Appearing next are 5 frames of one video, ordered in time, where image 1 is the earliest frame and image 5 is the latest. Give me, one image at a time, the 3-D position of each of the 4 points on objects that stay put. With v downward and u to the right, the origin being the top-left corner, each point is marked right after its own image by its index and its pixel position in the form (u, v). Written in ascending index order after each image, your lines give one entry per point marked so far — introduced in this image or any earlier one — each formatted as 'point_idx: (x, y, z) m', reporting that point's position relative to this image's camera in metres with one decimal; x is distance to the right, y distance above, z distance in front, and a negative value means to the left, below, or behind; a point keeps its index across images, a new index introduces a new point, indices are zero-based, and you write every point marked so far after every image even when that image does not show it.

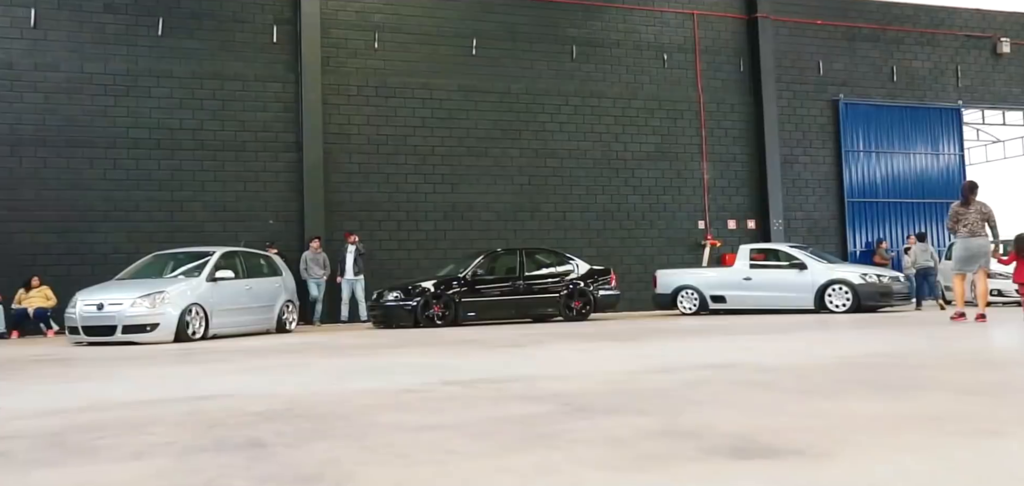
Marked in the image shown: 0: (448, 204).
0: (-1.3, +0.8, +16.5) m
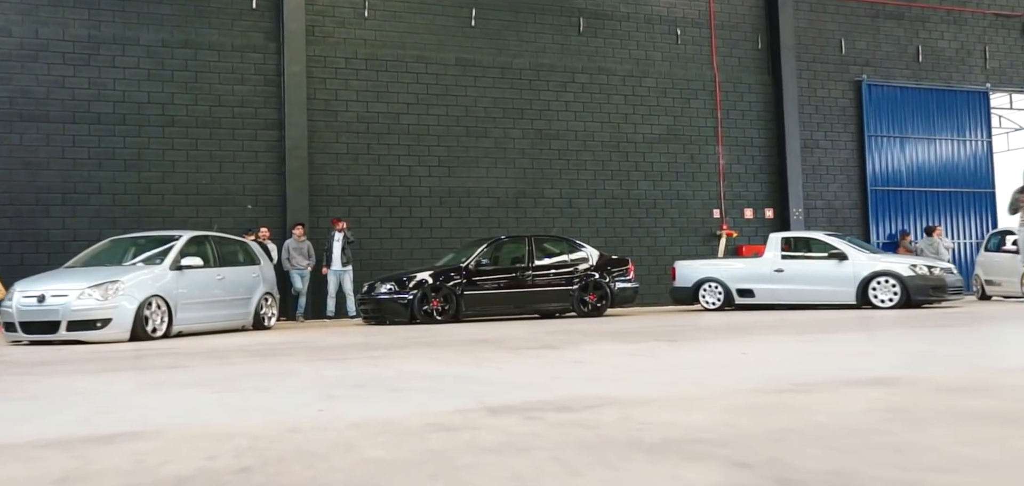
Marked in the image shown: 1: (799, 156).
0: (-1.2, +1.0, +15.1) m
1: (+6.3, +1.9, +18.2) m
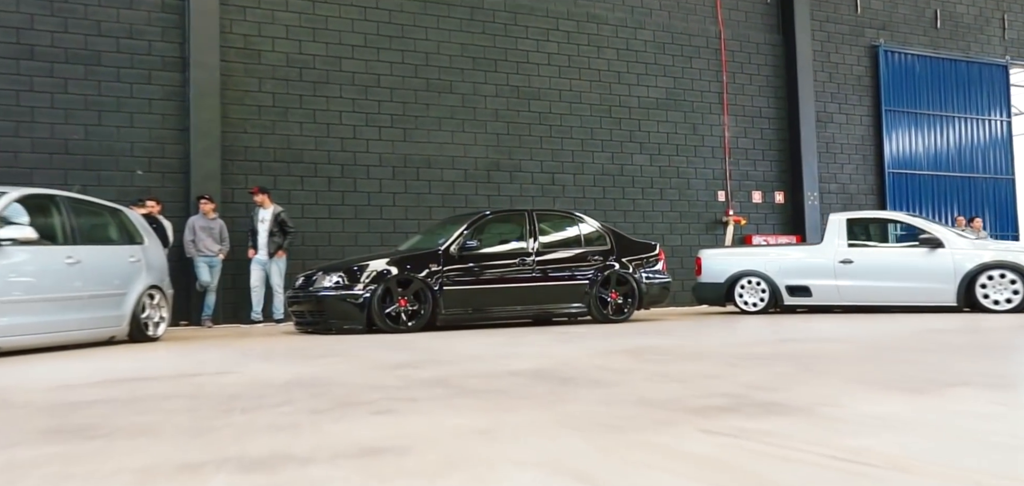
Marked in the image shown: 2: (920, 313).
0: (-1.6, +1.2, +11.9) m
1: (+5.6, +2.1, +15.6) m
2: (+4.6, -0.8, +9.4) m
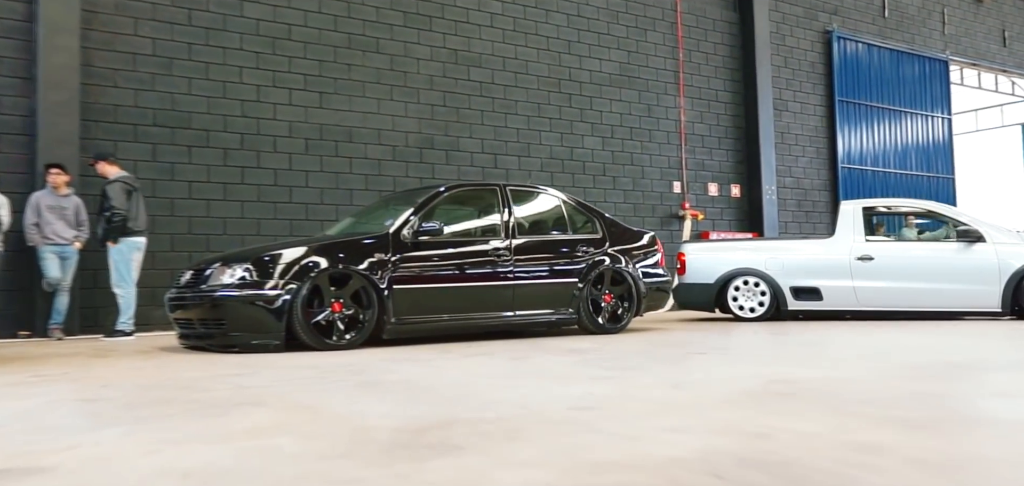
0: (-2.3, +1.4, +9.7) m
1: (+4.4, +2.1, +14.3) m
2: (+4.1, -0.8, +8.0) m
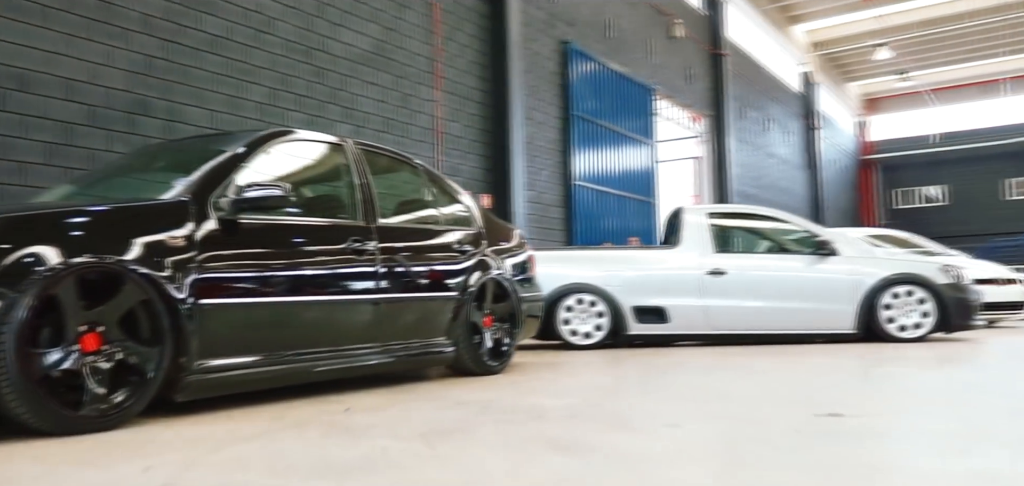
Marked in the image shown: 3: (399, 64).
0: (-4.2, +1.4, +6.3) m
1: (+0.2, +1.9, +13.2) m
2: (+2.4, -0.9, +7.2) m
3: (-1.5, +2.4, +11.1) m
